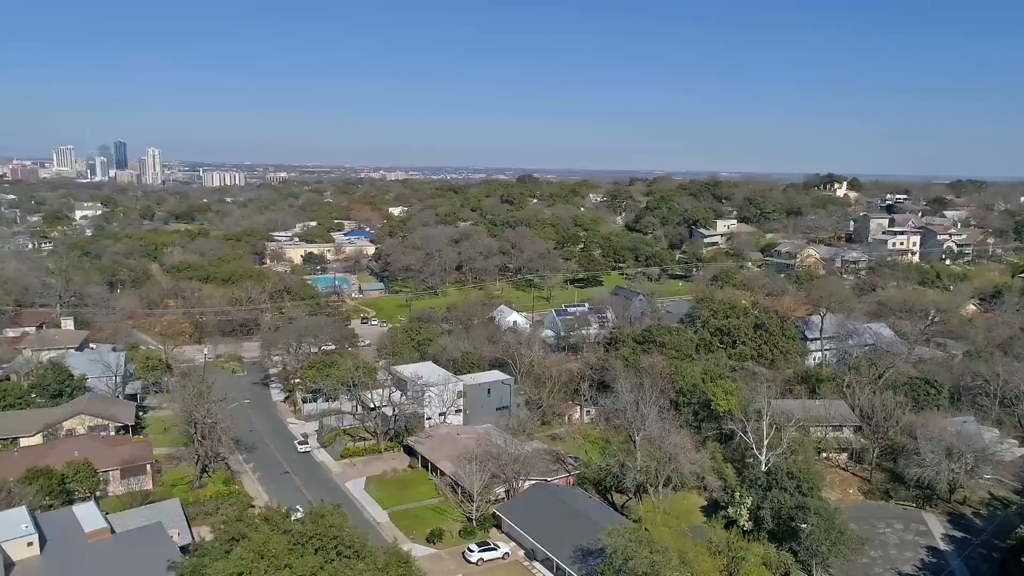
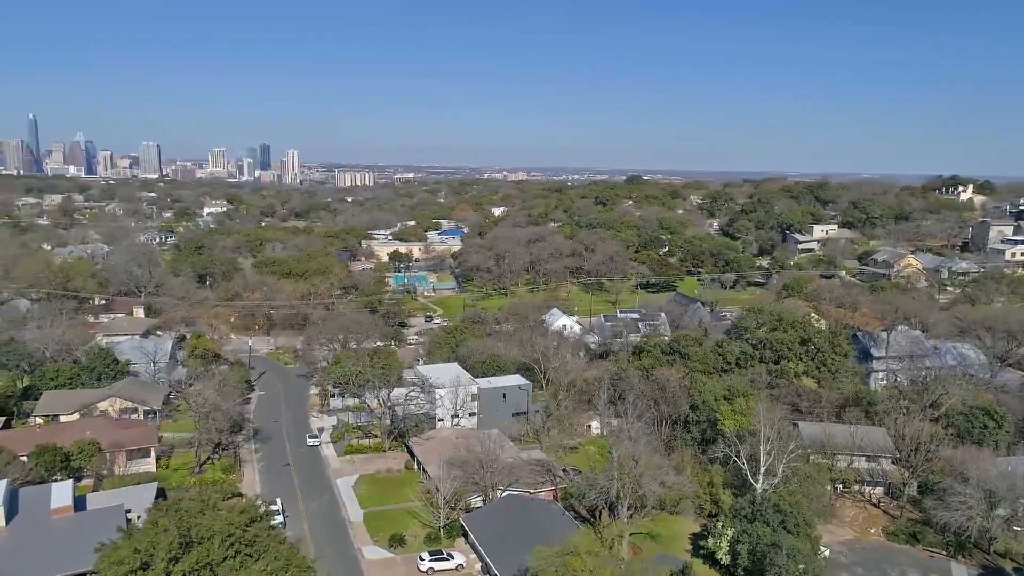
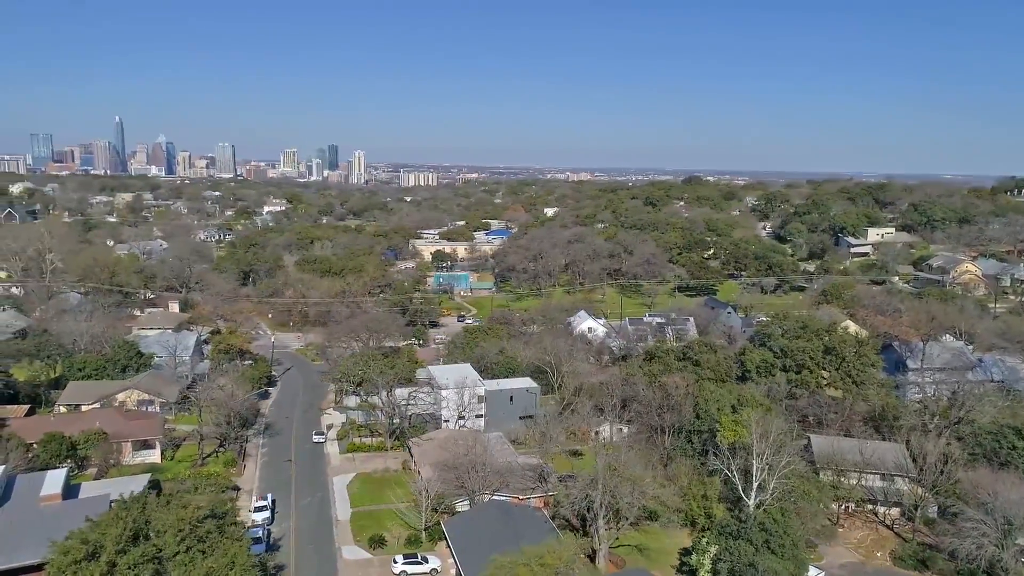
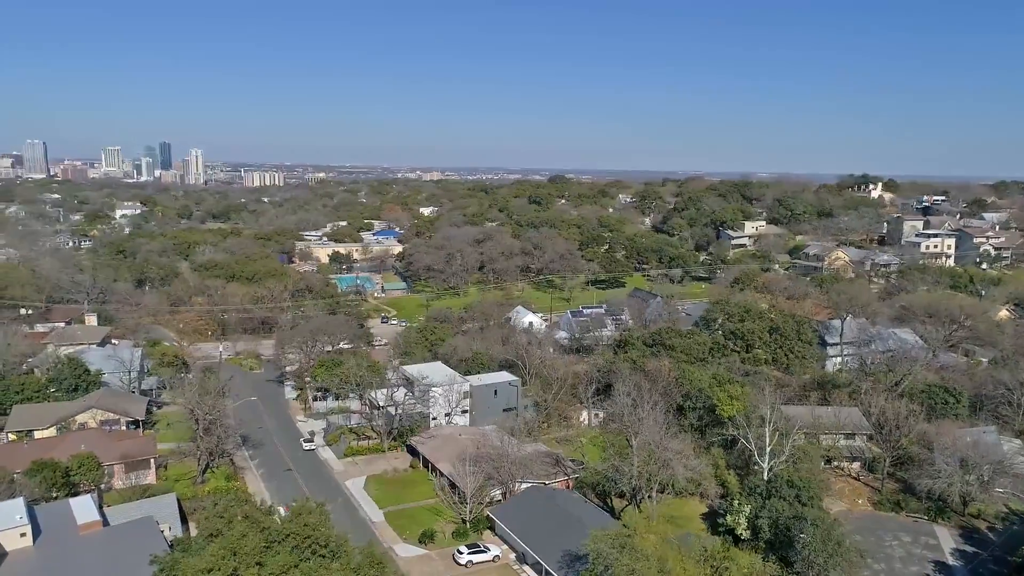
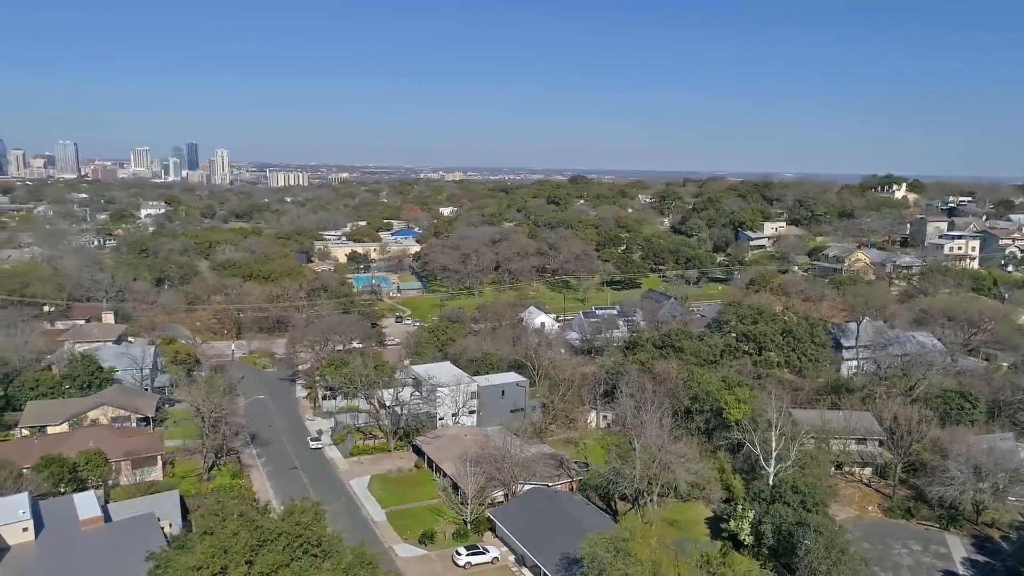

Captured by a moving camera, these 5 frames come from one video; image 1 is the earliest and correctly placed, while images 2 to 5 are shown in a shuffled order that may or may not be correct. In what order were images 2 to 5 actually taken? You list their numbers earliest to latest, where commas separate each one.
4, 5, 2, 3
